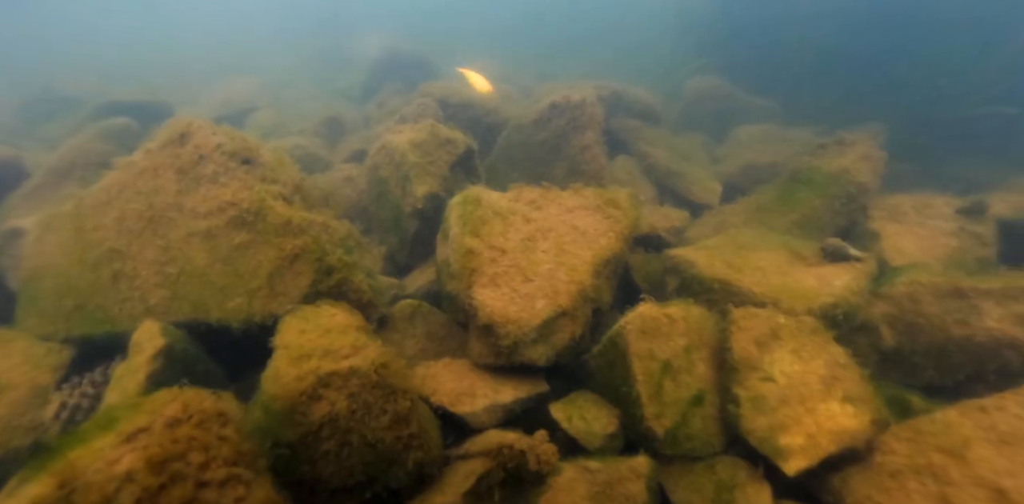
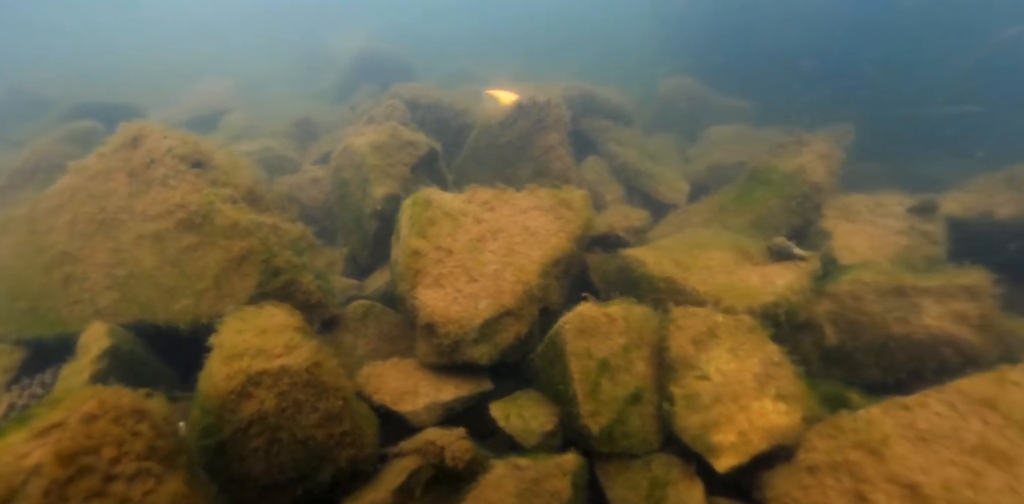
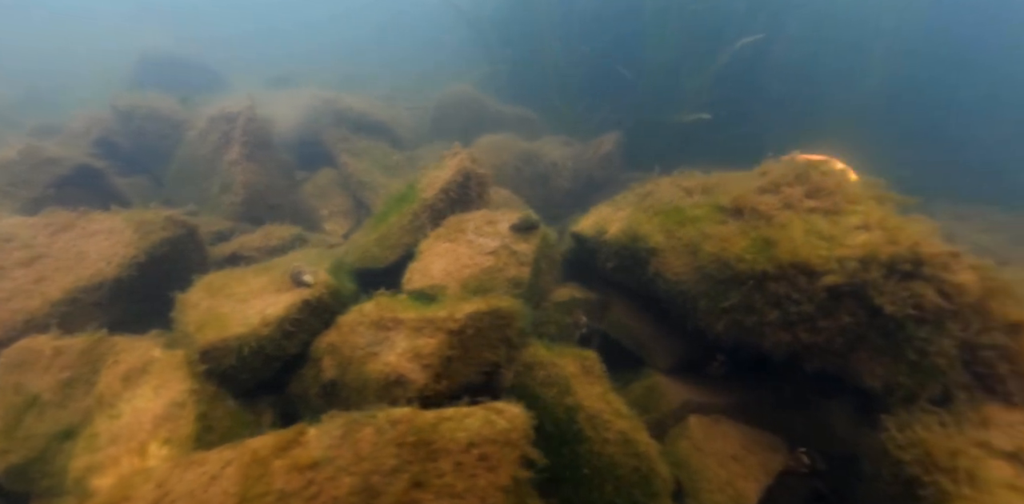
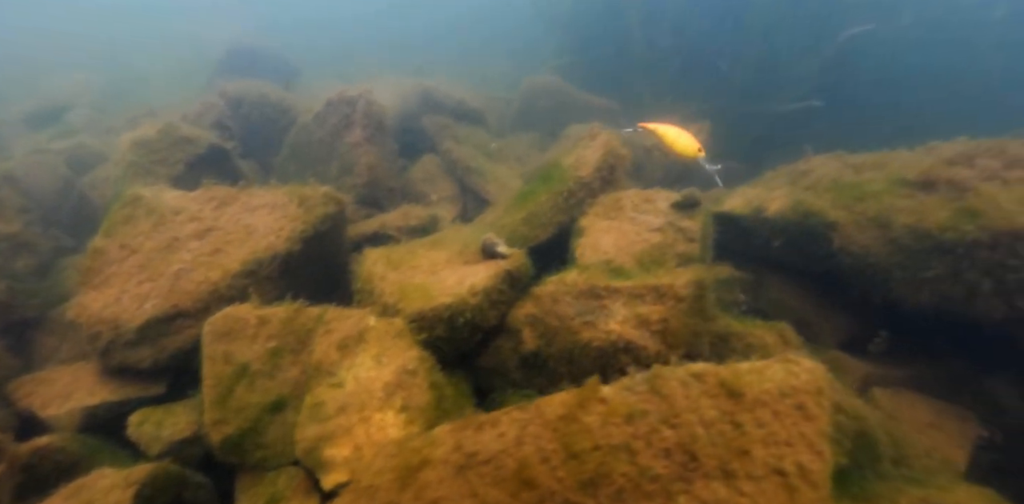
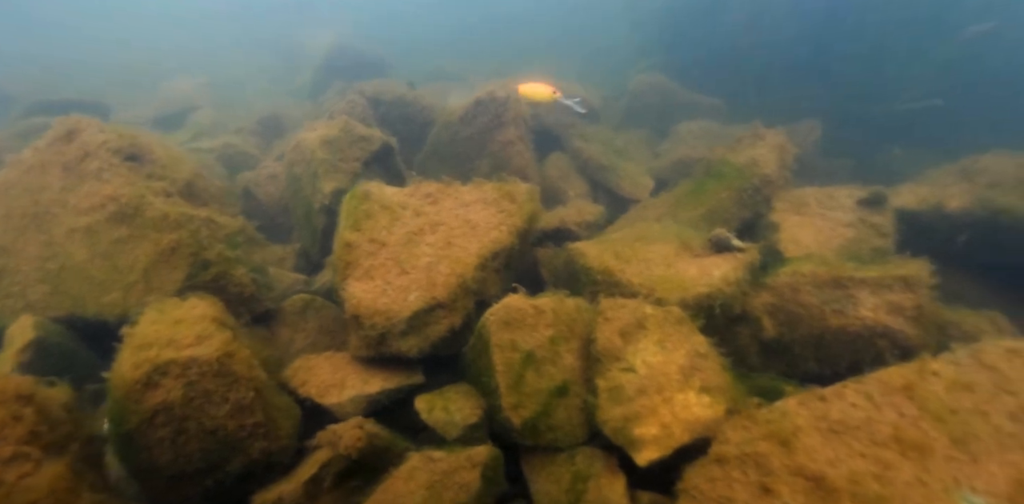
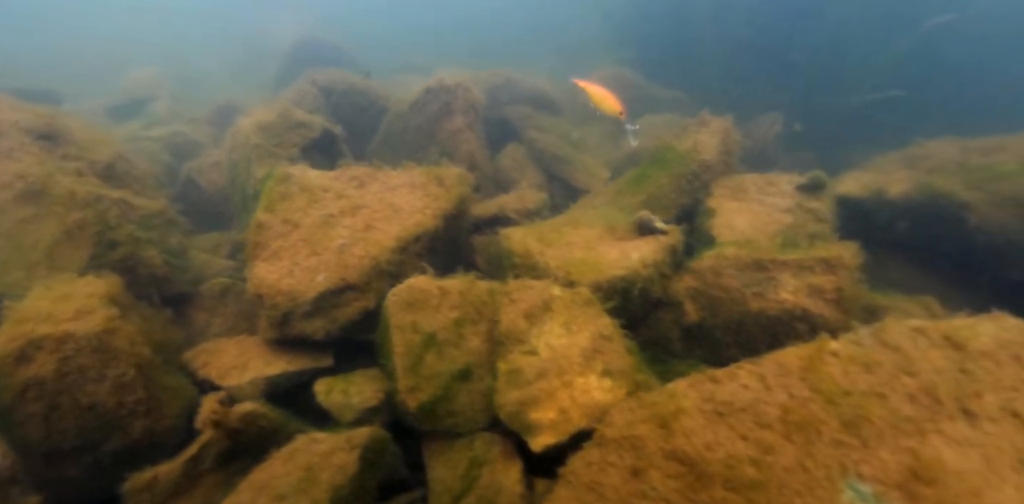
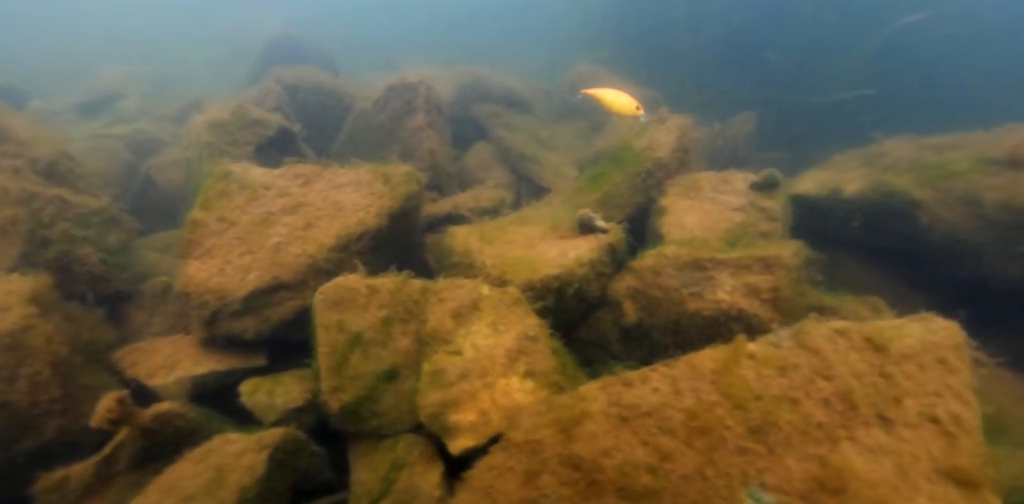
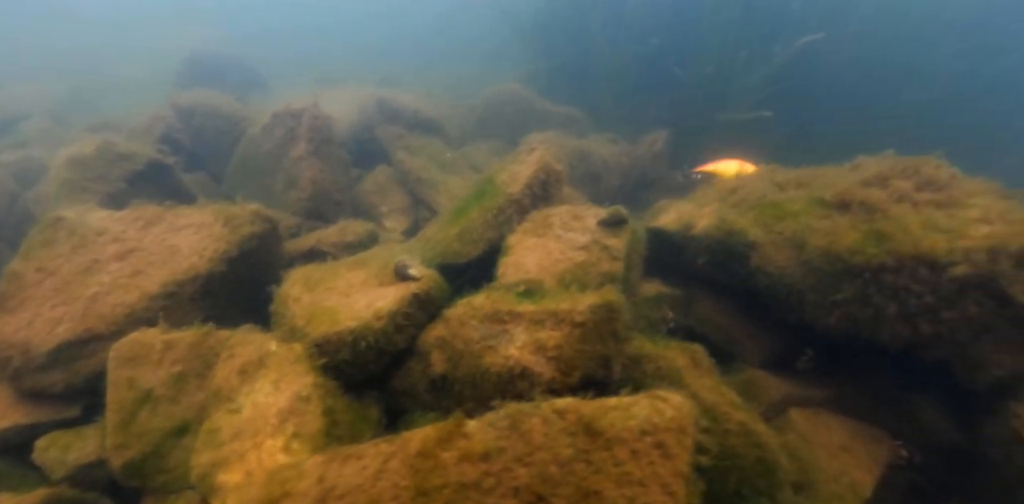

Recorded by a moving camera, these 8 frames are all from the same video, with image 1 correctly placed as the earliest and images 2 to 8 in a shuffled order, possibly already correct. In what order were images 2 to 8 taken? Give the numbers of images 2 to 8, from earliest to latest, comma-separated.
2, 5, 6, 7, 4, 8, 3
